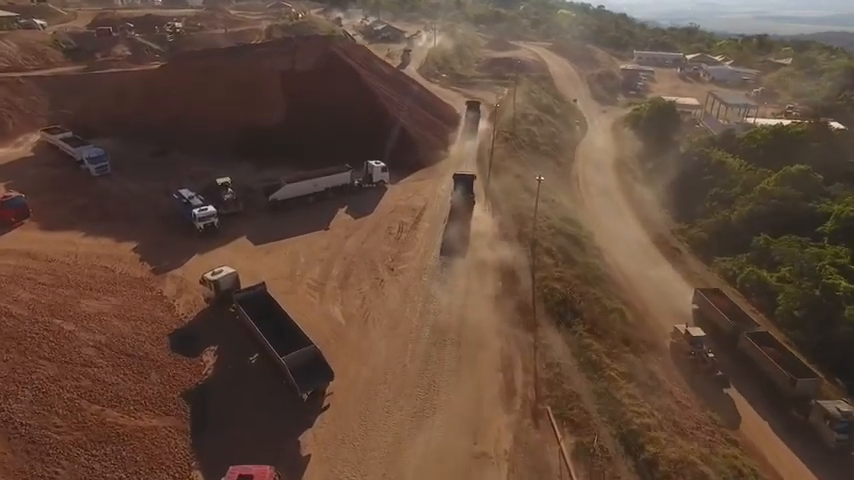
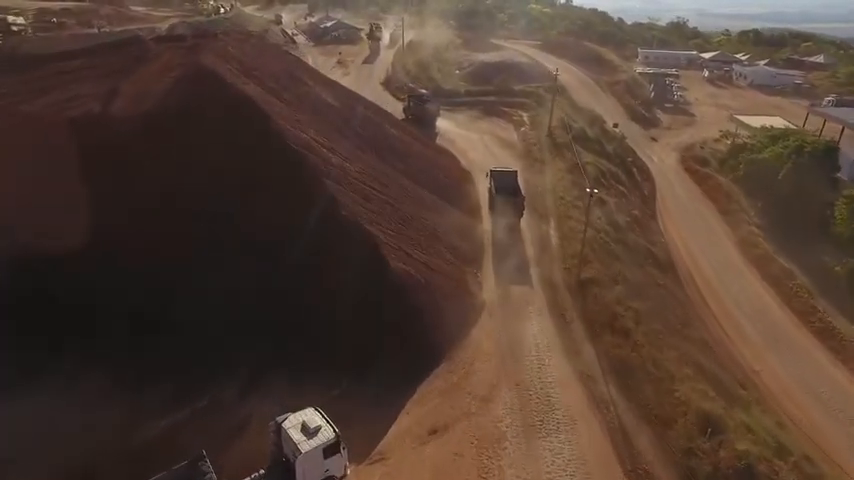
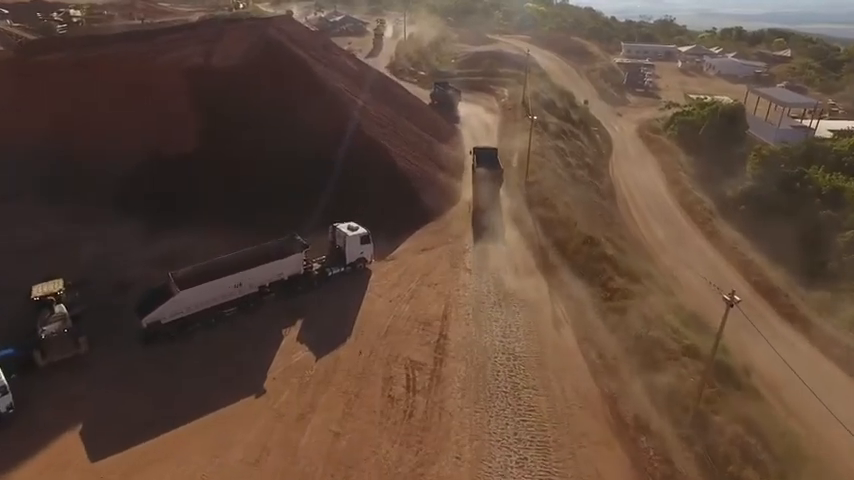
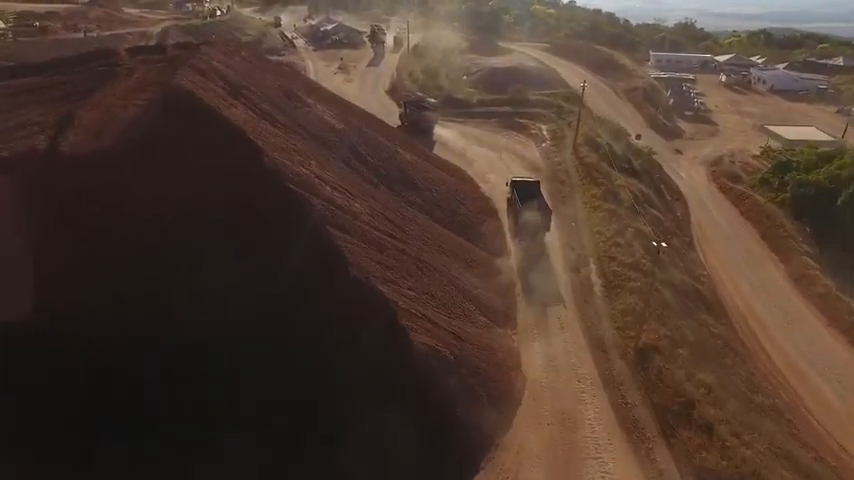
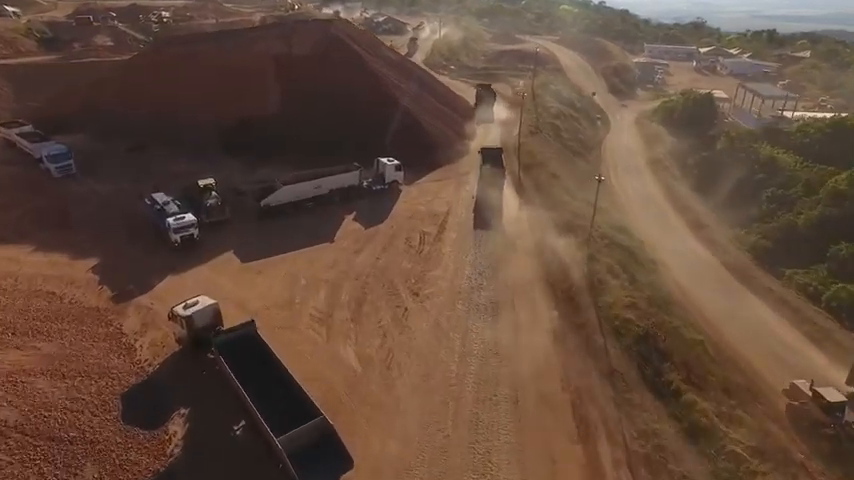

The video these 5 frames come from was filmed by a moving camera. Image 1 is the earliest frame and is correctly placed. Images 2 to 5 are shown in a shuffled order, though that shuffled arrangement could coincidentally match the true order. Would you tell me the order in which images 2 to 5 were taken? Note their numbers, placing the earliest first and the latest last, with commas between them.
5, 3, 2, 4
